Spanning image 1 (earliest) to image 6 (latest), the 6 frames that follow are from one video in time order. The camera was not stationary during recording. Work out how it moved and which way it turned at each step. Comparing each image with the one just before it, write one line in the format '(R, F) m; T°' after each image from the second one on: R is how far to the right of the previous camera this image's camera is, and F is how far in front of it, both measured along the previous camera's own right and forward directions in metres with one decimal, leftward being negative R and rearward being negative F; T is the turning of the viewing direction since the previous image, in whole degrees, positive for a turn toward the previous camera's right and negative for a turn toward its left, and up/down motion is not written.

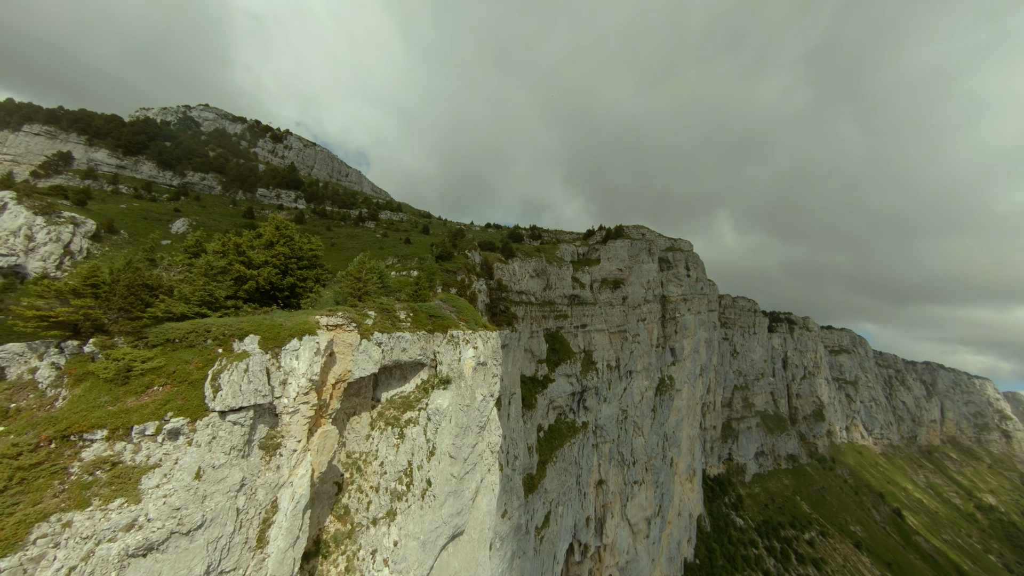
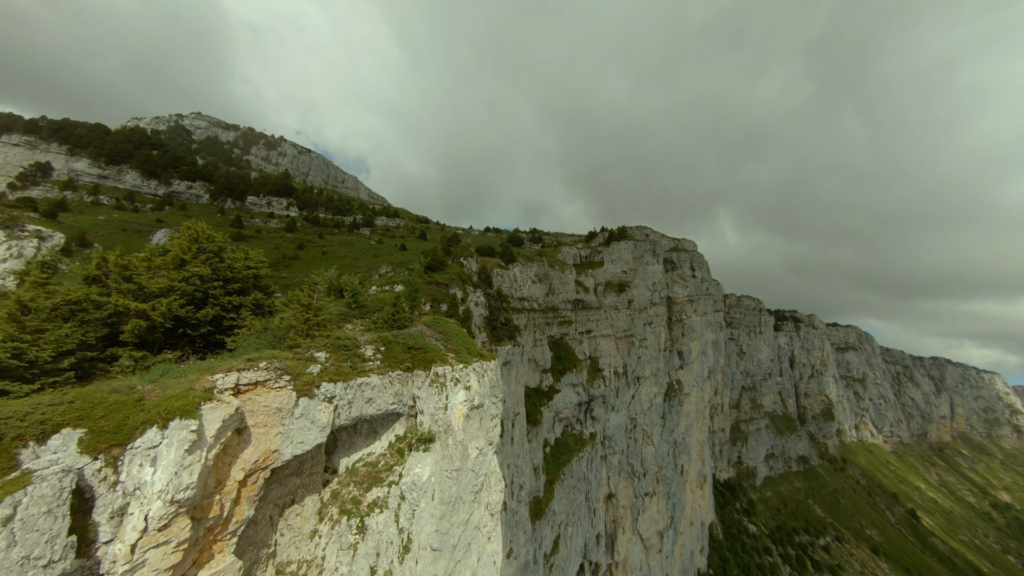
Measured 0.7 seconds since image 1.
(0.0, +2.9) m; 0°
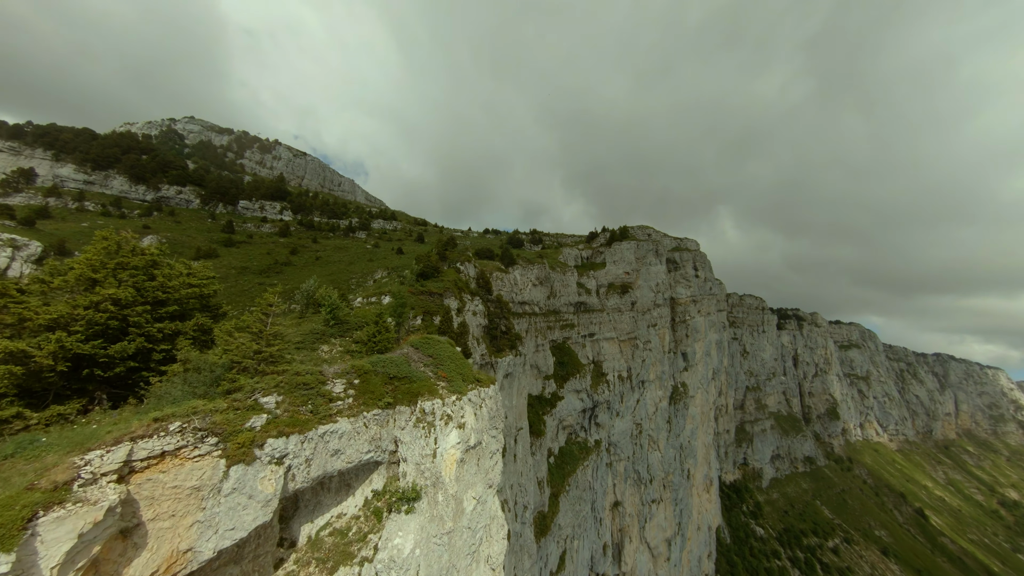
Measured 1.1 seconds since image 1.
(0.0, +1.7) m; 0°
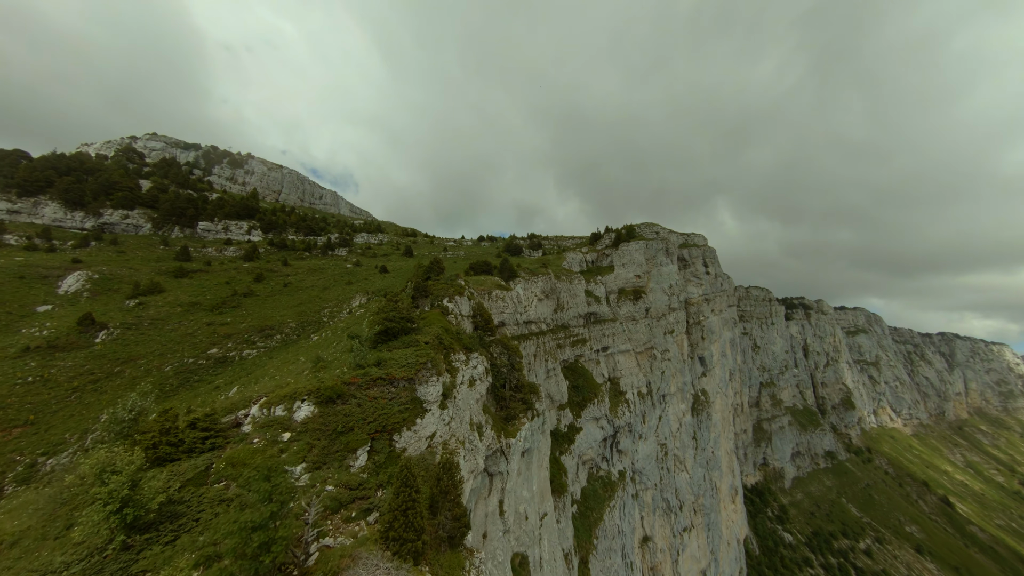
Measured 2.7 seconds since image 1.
(-0.6, +7.2) m; 0°
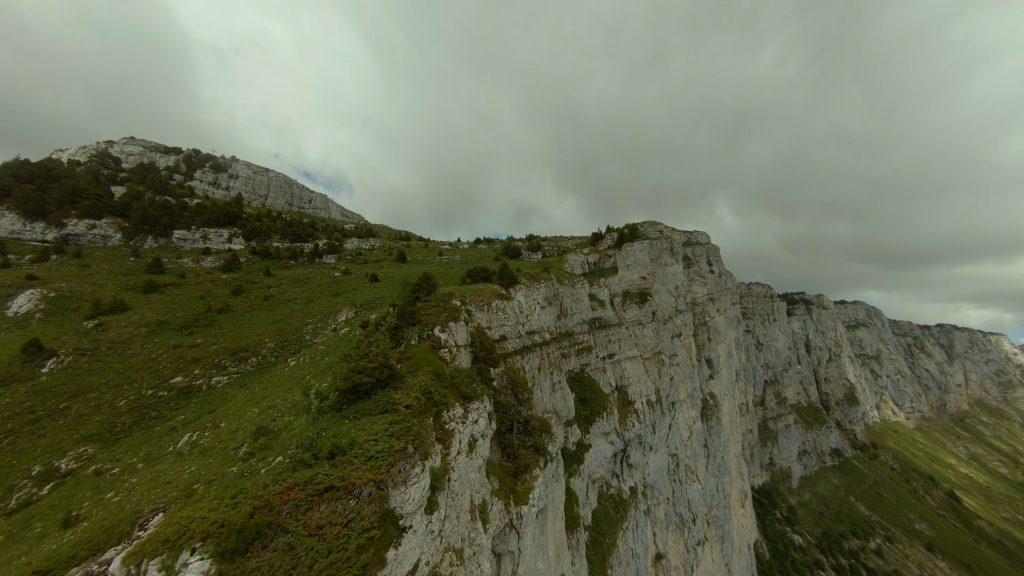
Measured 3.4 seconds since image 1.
(-0.4, +3.4) m; 0°
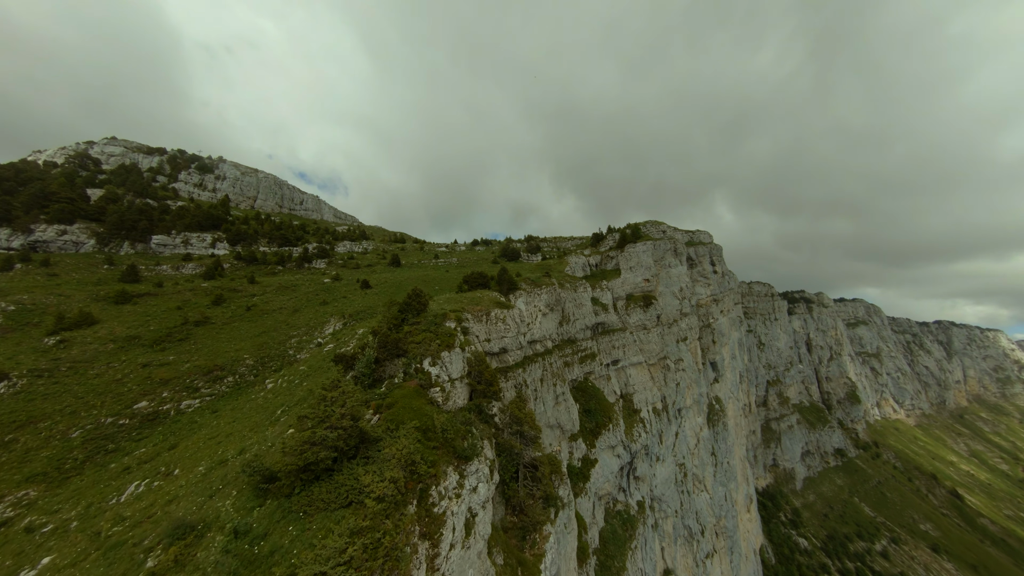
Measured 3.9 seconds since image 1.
(-0.2, +2.5) m; 0°
